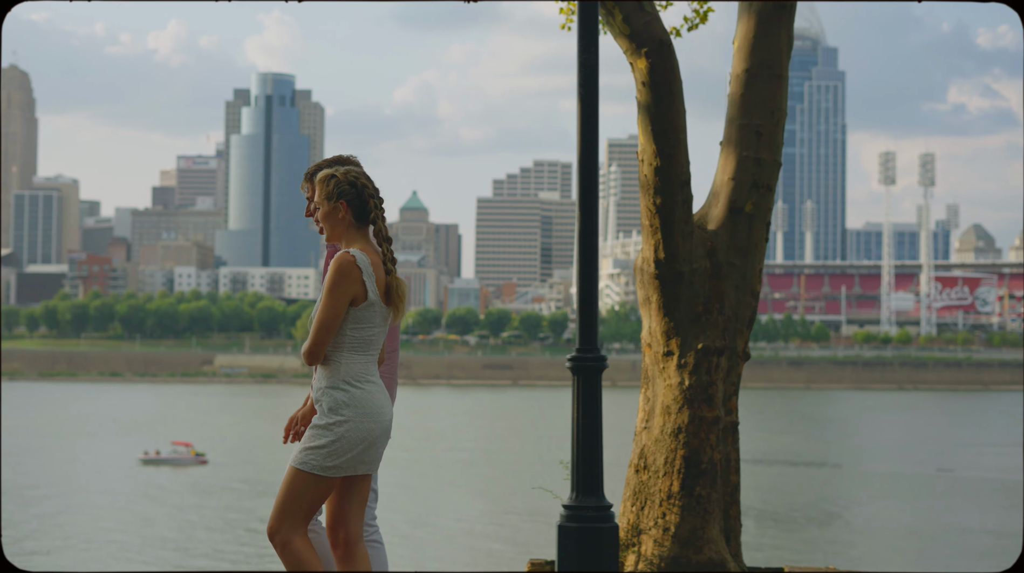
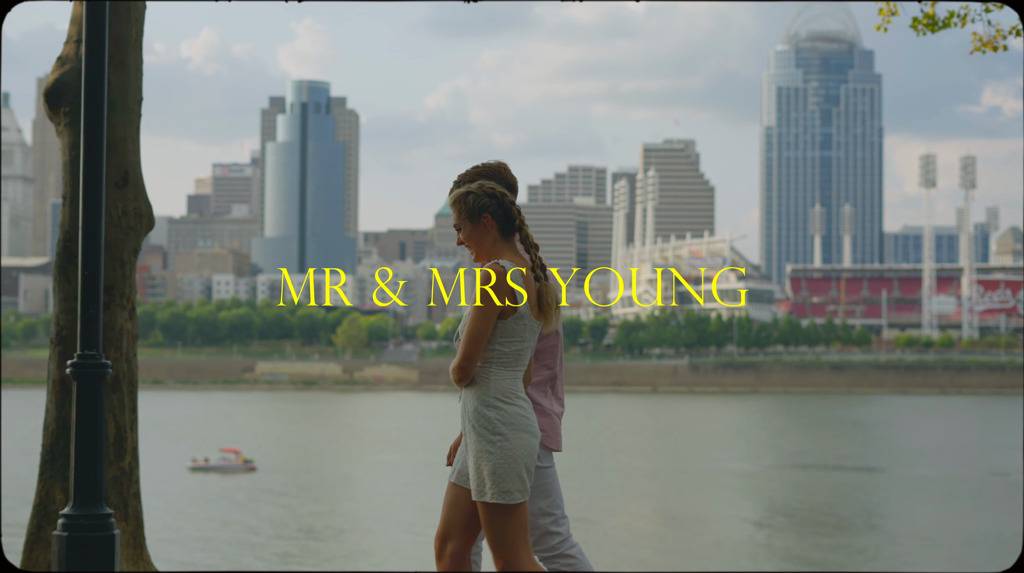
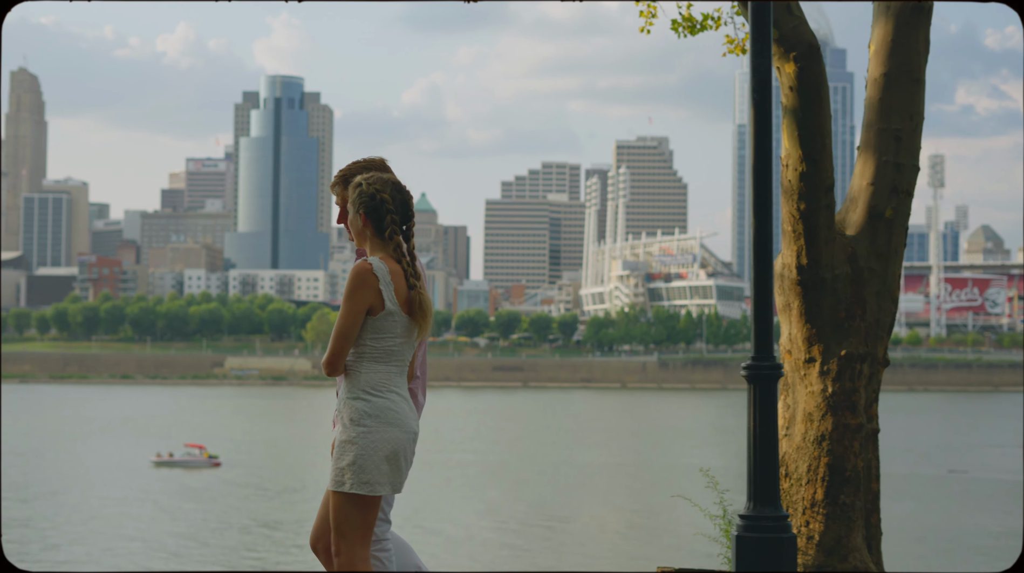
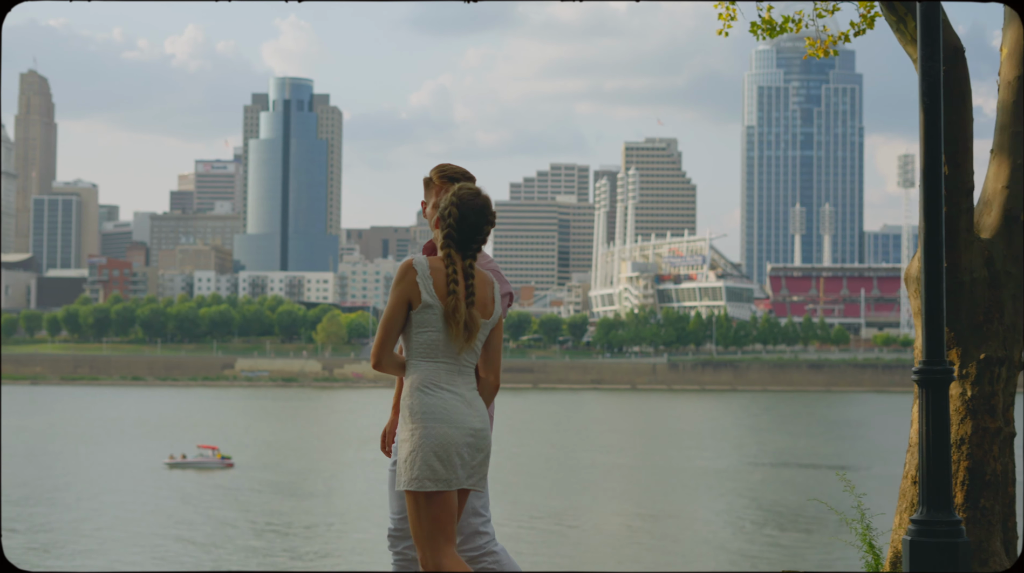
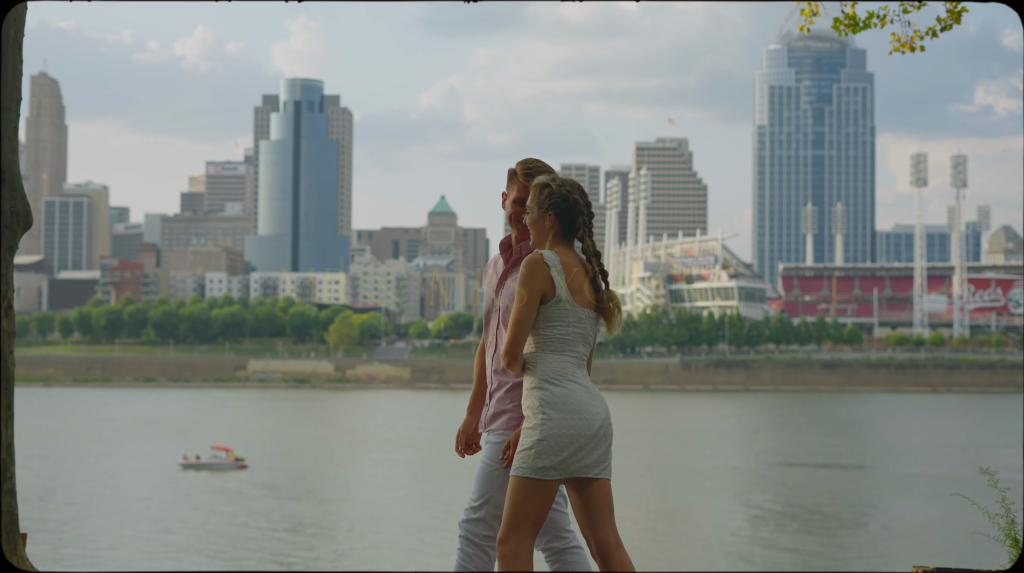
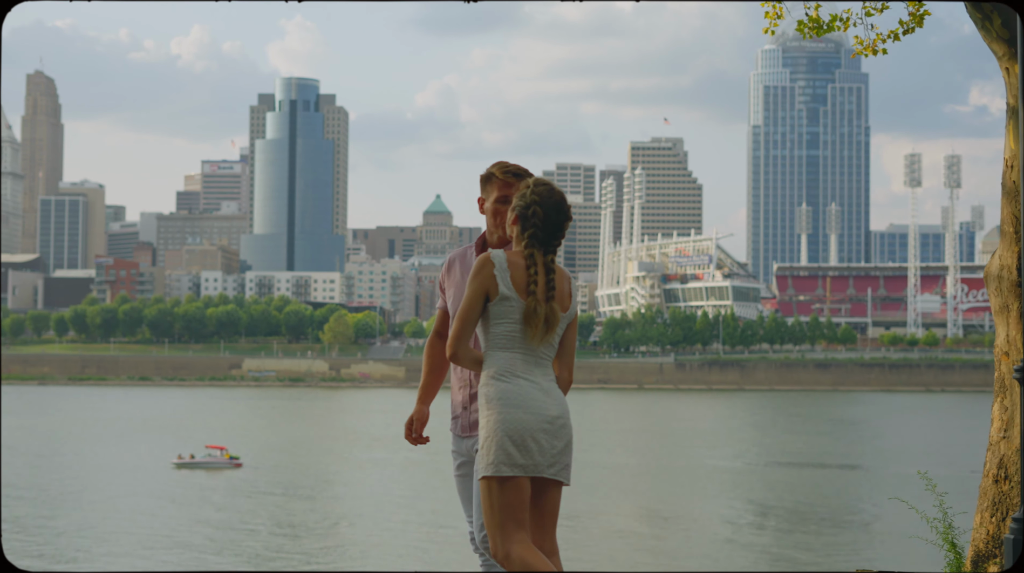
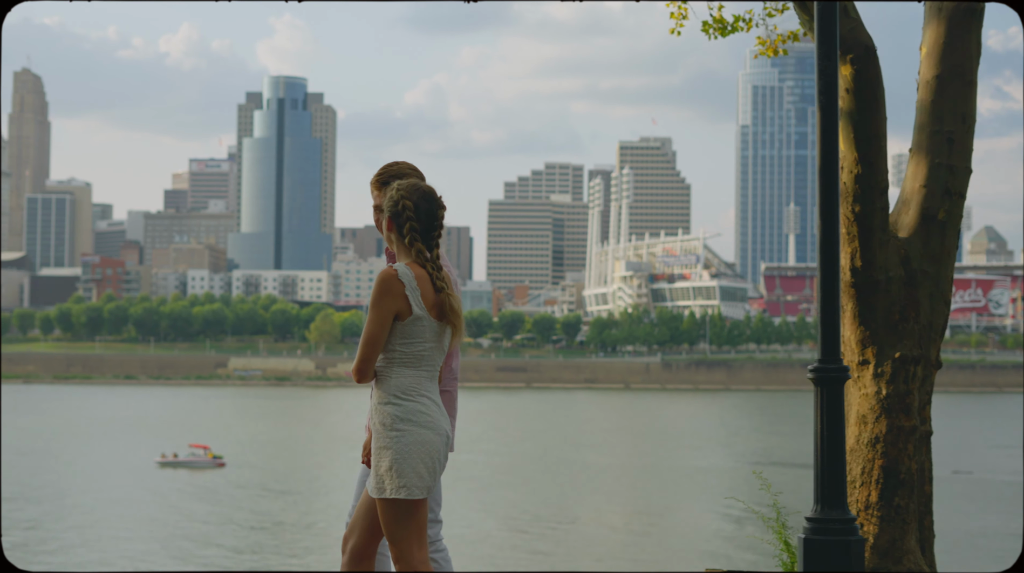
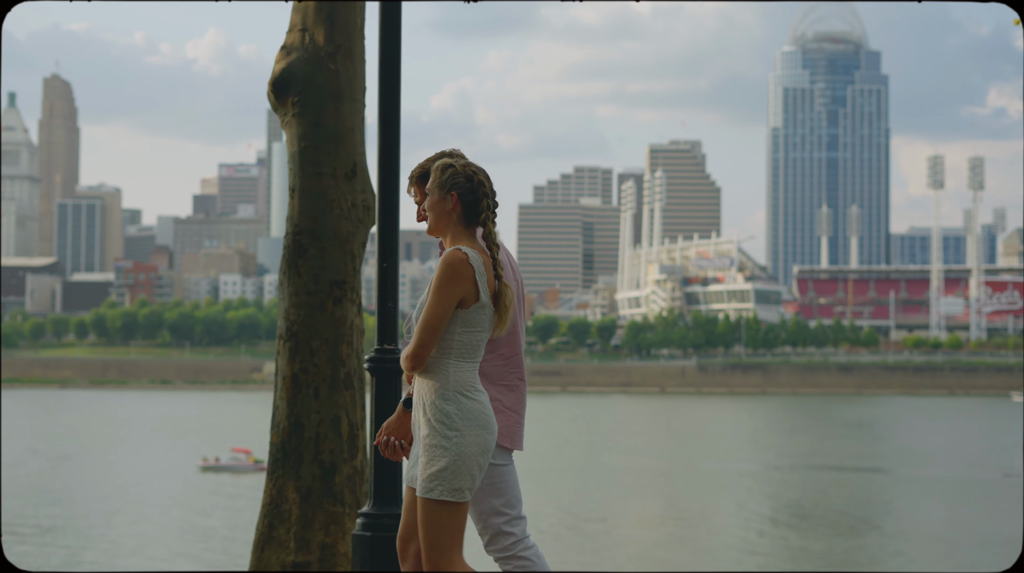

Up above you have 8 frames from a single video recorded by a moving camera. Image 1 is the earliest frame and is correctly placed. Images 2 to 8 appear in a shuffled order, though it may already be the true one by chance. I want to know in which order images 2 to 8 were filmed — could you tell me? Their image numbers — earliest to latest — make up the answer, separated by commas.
3, 7, 4, 6, 5, 2, 8
